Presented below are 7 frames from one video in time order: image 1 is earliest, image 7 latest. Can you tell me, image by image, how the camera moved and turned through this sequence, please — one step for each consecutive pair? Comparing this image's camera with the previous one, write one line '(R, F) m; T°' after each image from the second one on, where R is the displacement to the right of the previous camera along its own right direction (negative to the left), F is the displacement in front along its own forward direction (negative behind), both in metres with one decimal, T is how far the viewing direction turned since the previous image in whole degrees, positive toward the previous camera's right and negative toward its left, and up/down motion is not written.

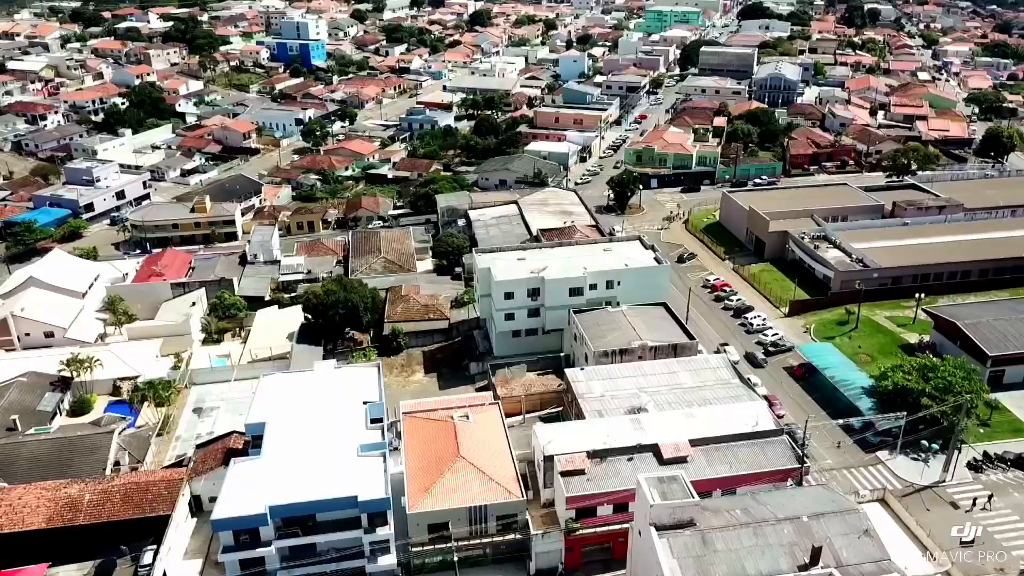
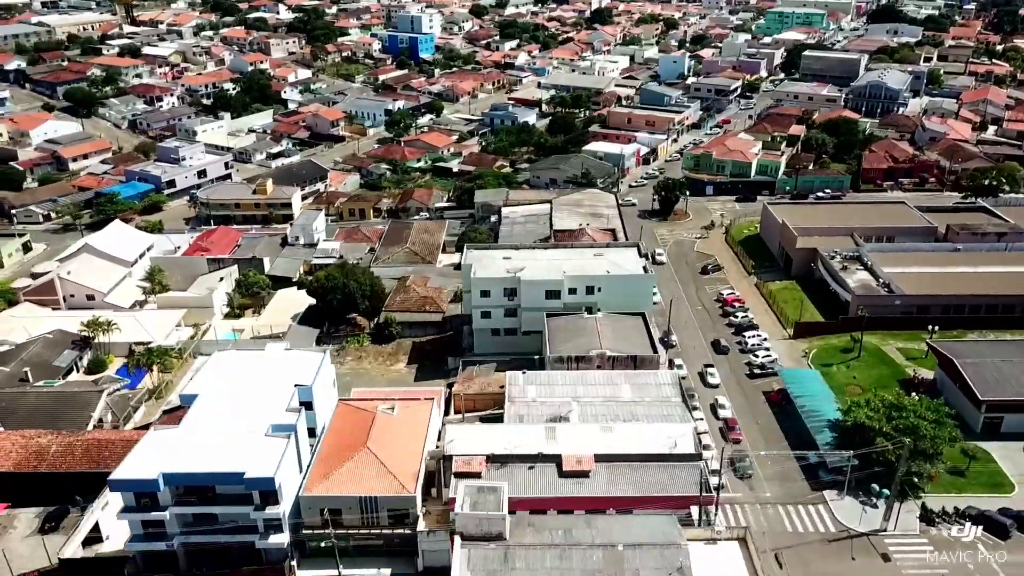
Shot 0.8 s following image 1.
(+8.3, +0.9) m; -9°
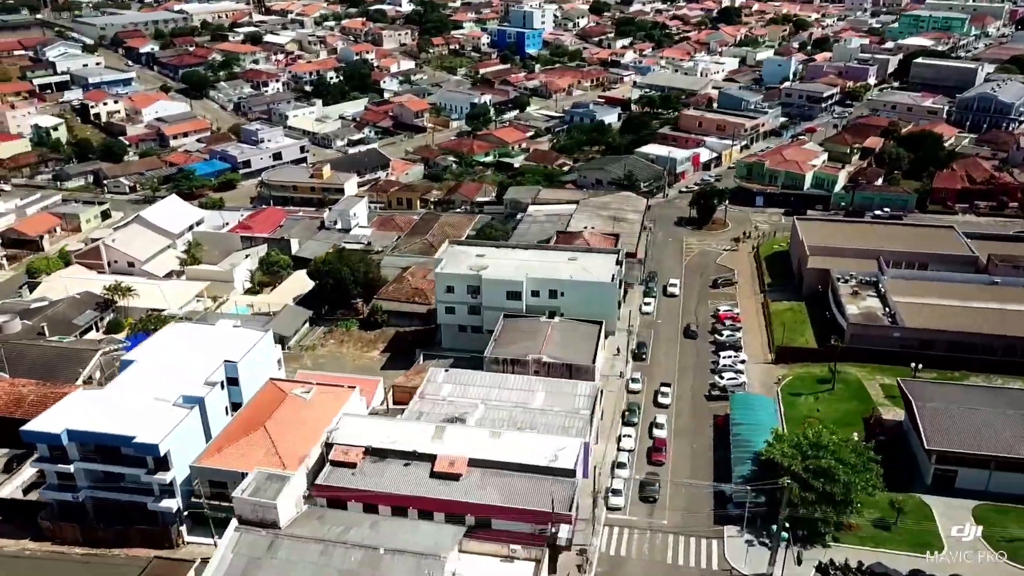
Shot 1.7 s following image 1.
(+9.3, +1.1) m; -10°
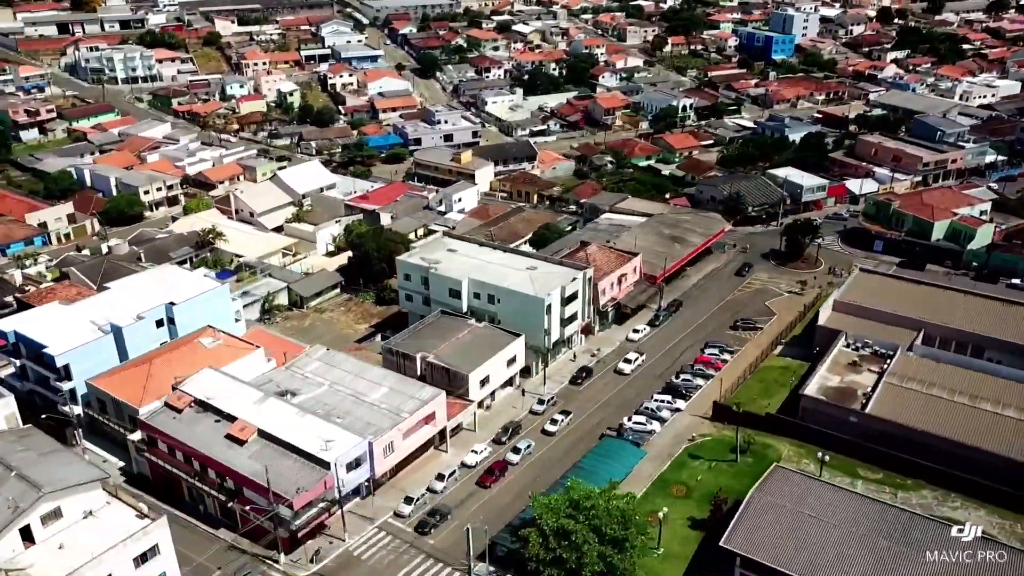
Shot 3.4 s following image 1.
(+18.1, +3.8) m; -21°
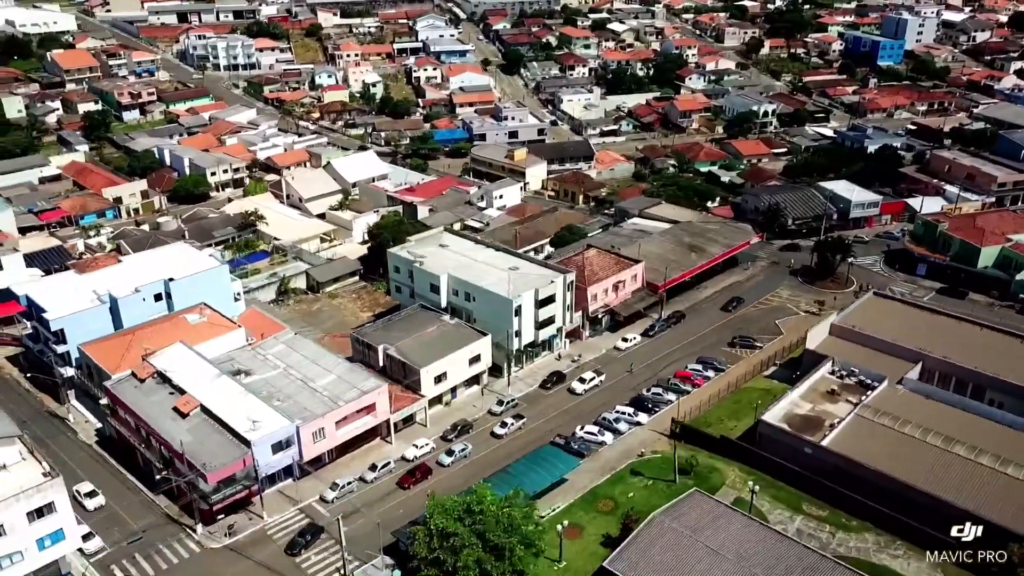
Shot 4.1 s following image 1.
(+7.2, +0.6) m; -8°
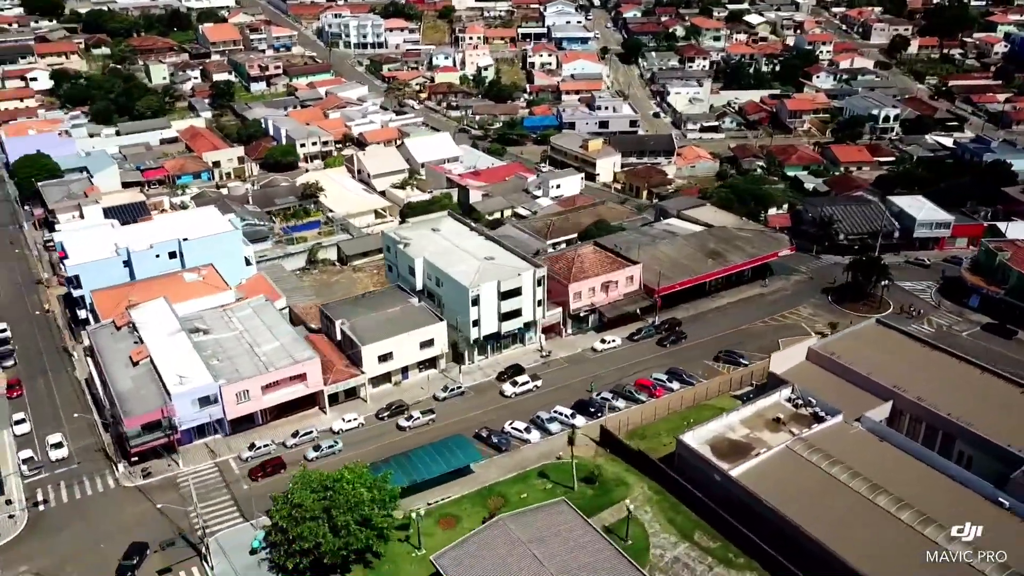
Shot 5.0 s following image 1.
(+9.9, +1.0) m; -11°
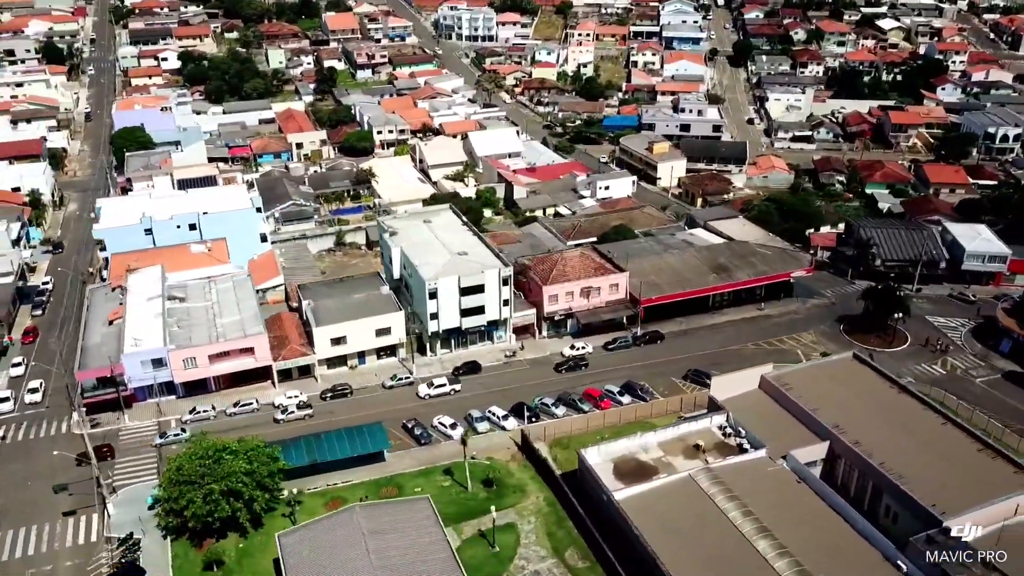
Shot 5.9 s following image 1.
(+9.2, +0.9) m; -10°
